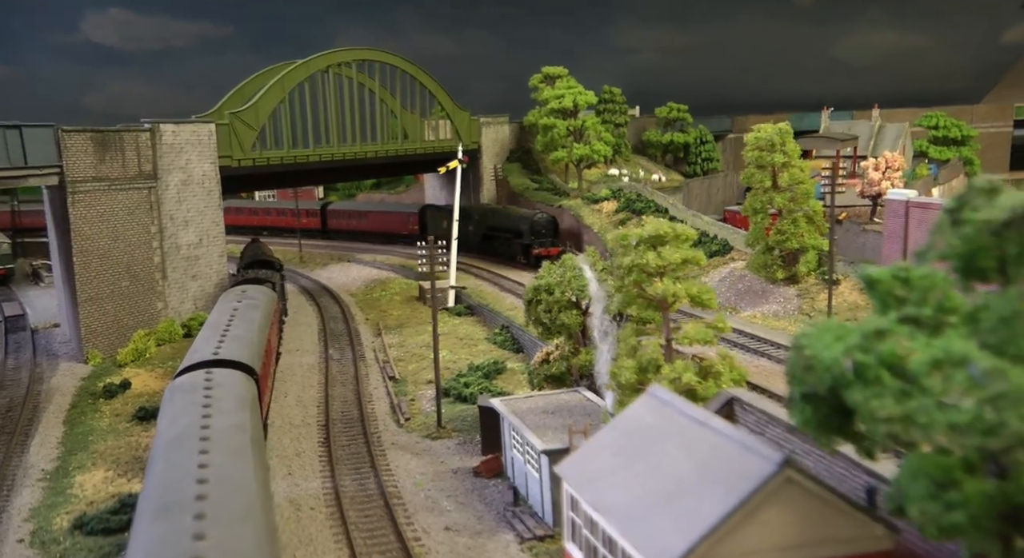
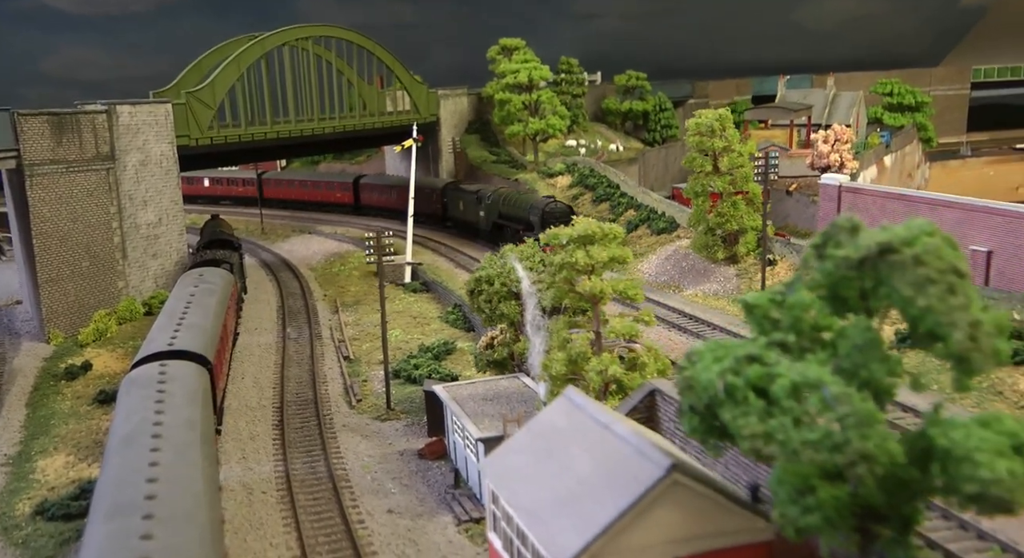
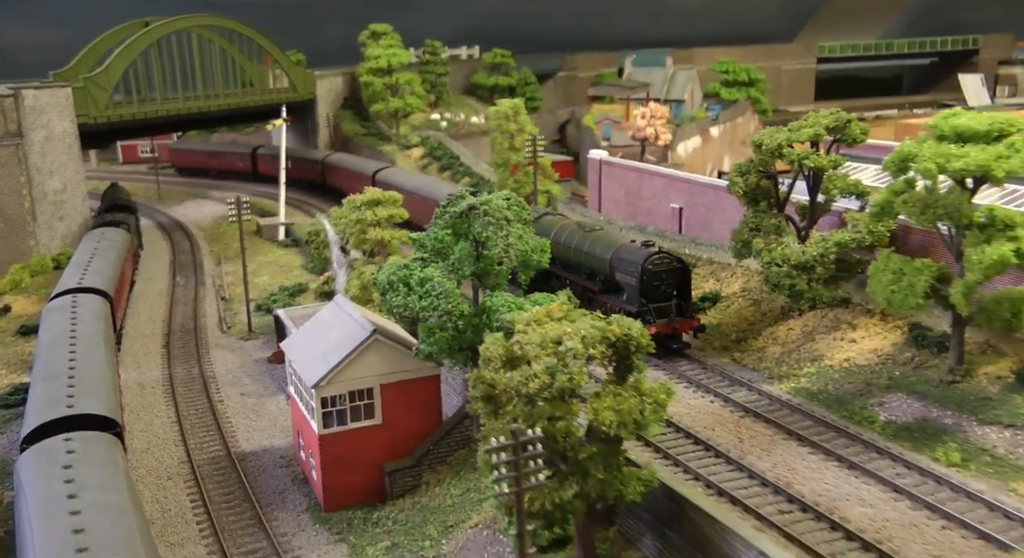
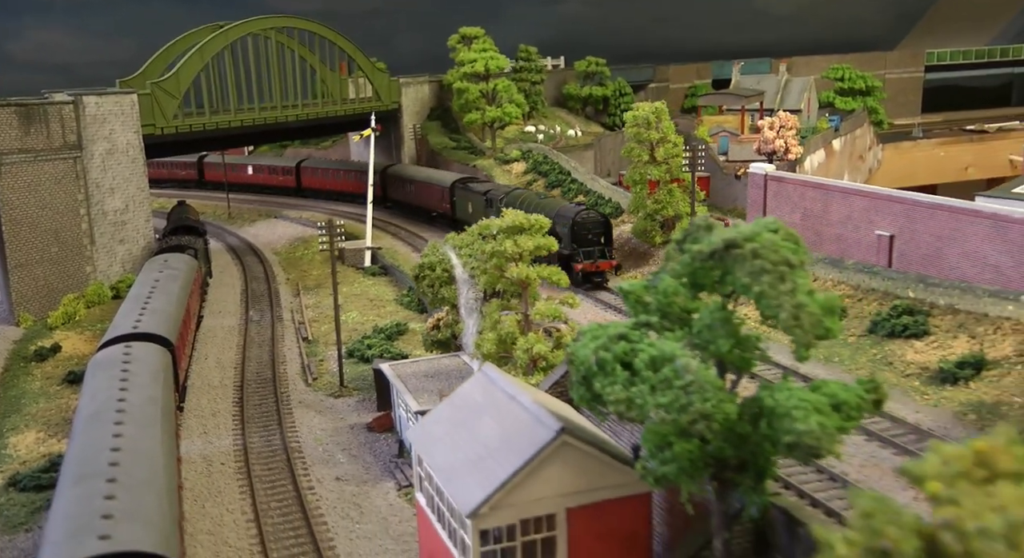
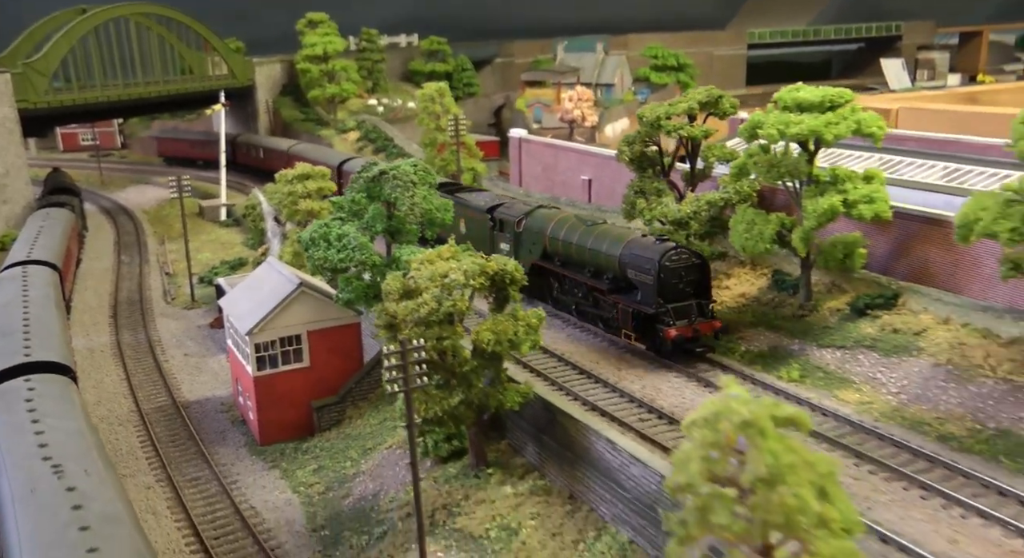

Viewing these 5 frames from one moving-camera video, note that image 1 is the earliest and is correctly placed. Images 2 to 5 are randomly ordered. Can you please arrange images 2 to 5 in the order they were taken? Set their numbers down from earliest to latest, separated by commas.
2, 4, 3, 5
